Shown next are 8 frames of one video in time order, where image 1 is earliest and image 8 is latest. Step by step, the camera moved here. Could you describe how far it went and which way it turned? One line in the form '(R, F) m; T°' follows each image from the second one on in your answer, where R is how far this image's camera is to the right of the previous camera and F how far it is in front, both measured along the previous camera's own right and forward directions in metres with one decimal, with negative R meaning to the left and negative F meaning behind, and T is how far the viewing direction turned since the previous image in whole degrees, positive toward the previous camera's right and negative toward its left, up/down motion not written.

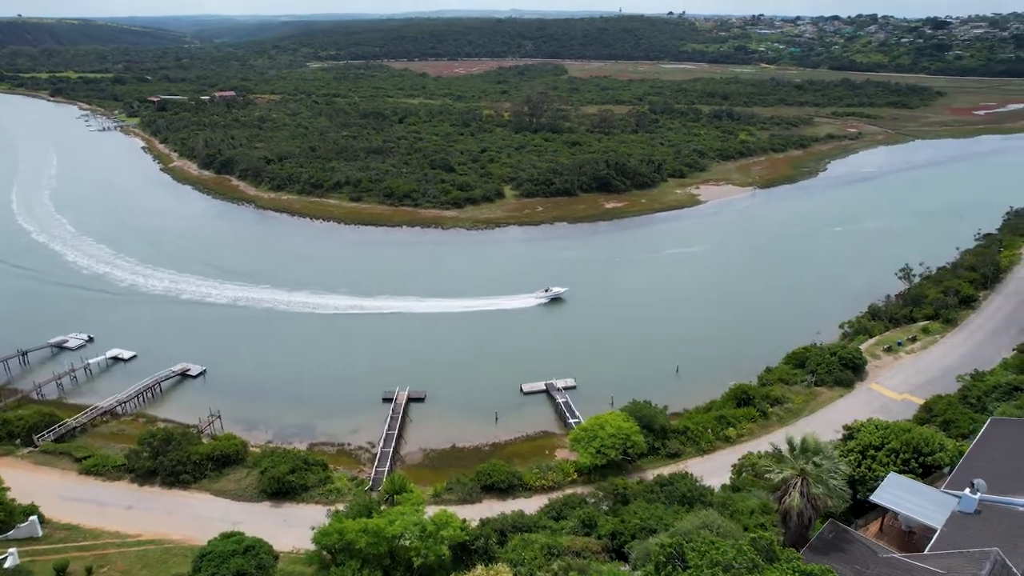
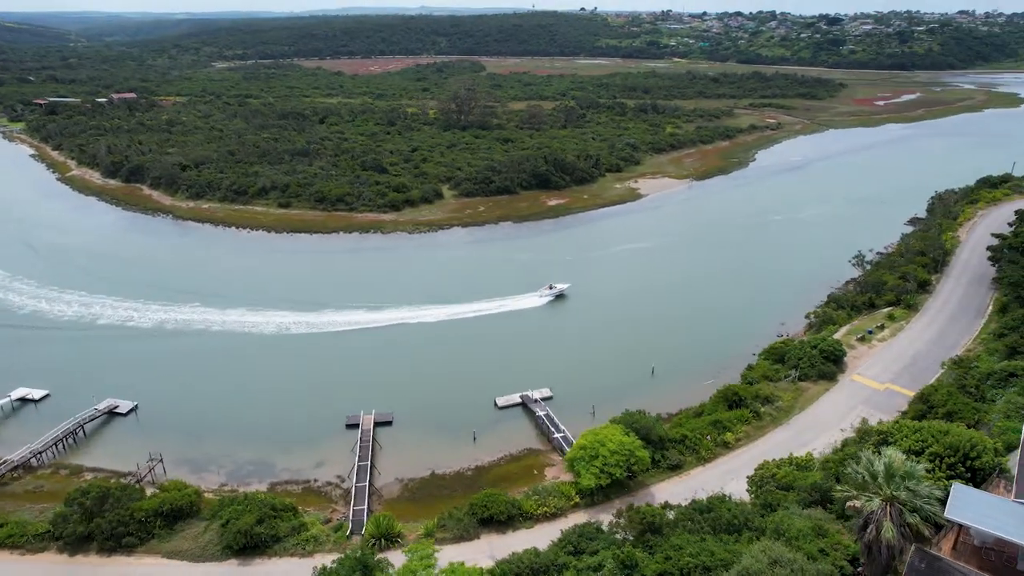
(-1.9, +2.0) m; +7°
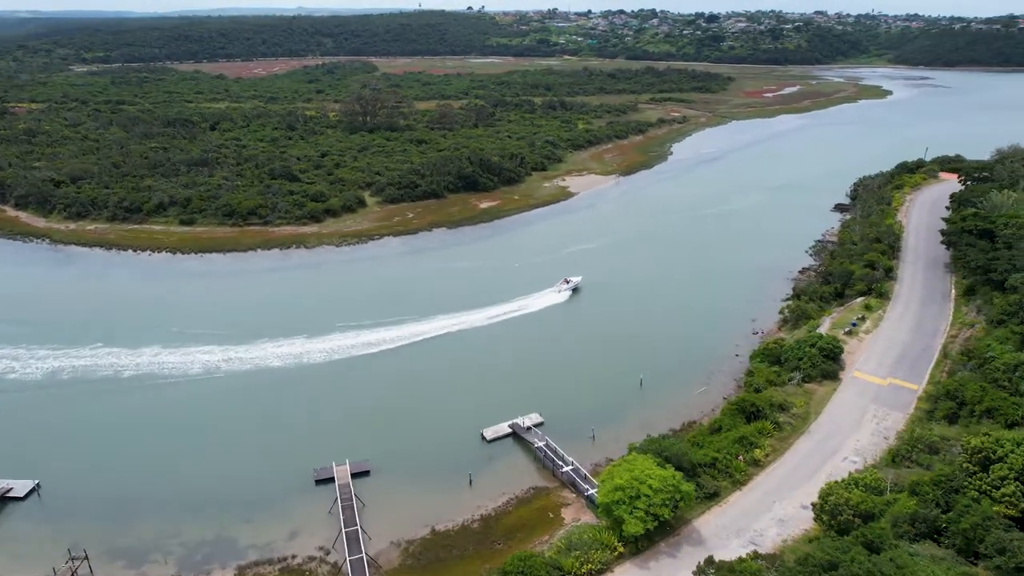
(-3.1, +3.2) m; +9°
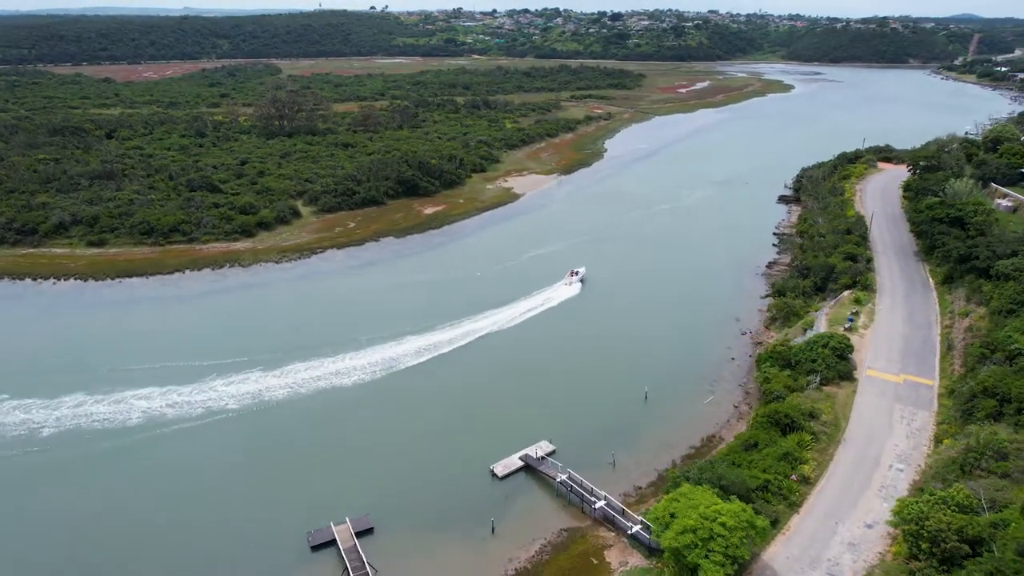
(-3.0, +2.7) m; +8°
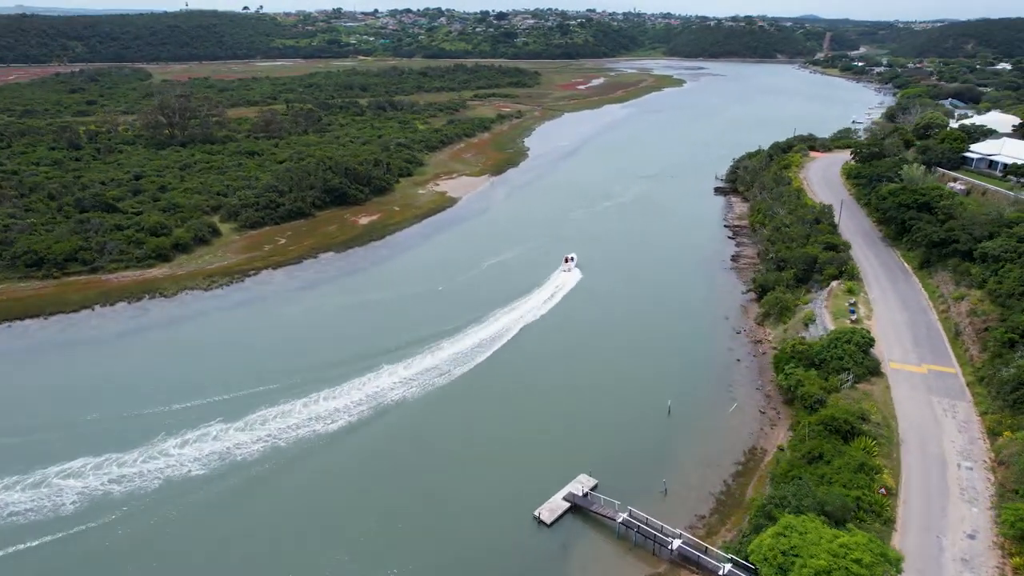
(-4.0, +3.1) m; +9°
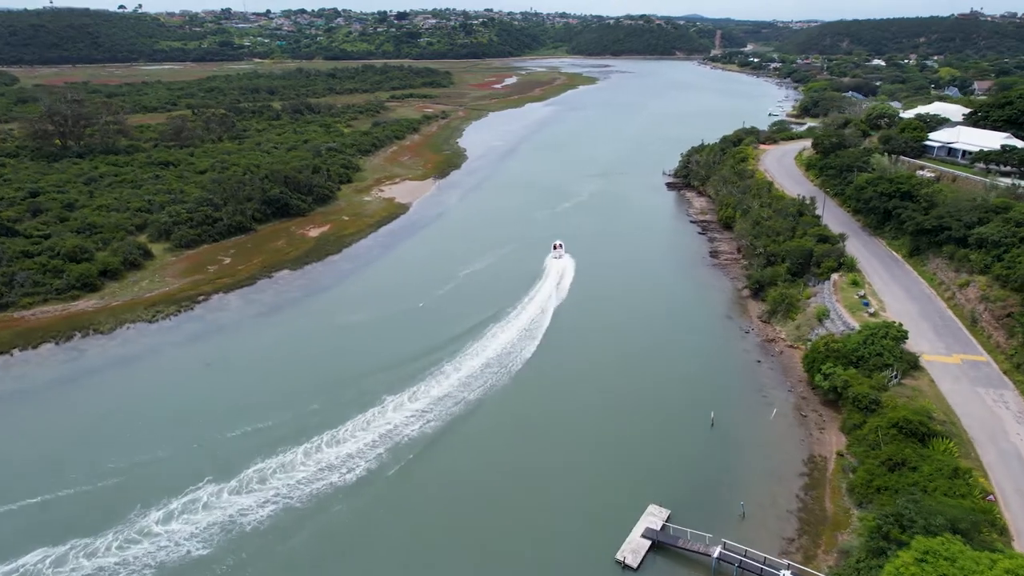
(-4.0, +2.7) m; +8°
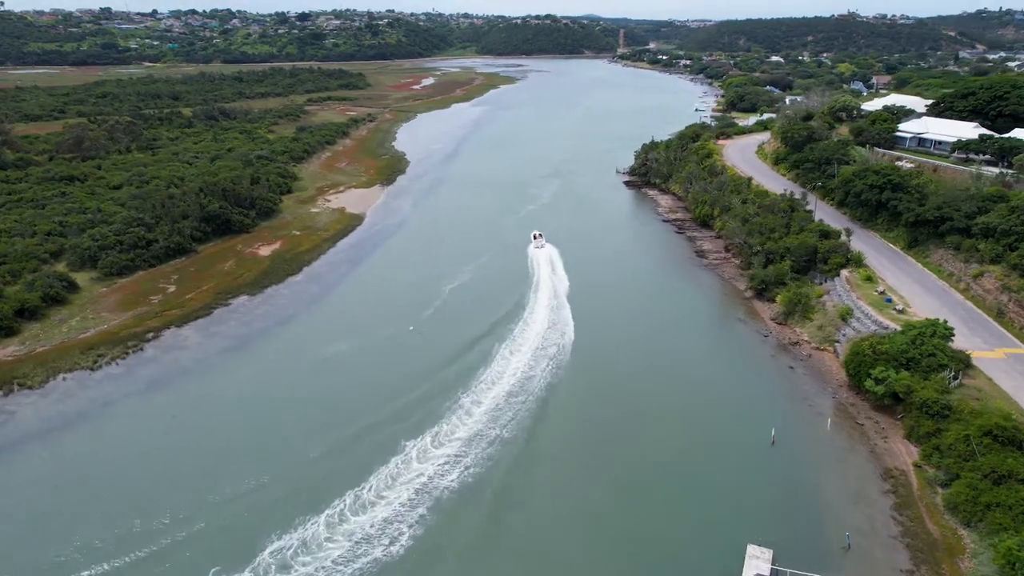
(-3.9, +3.1) m; +8°
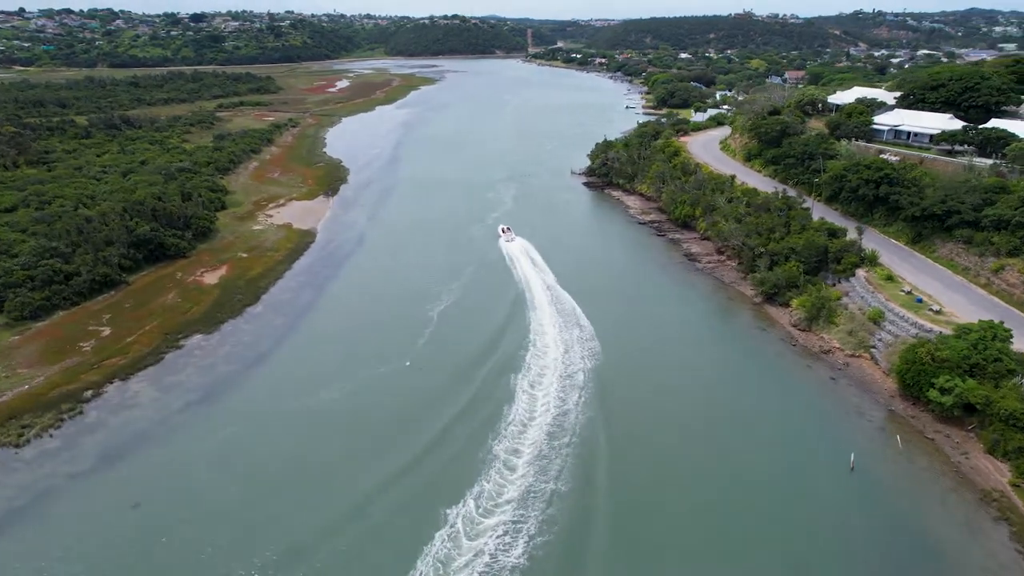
(-3.6, +3.5) m; +7°
